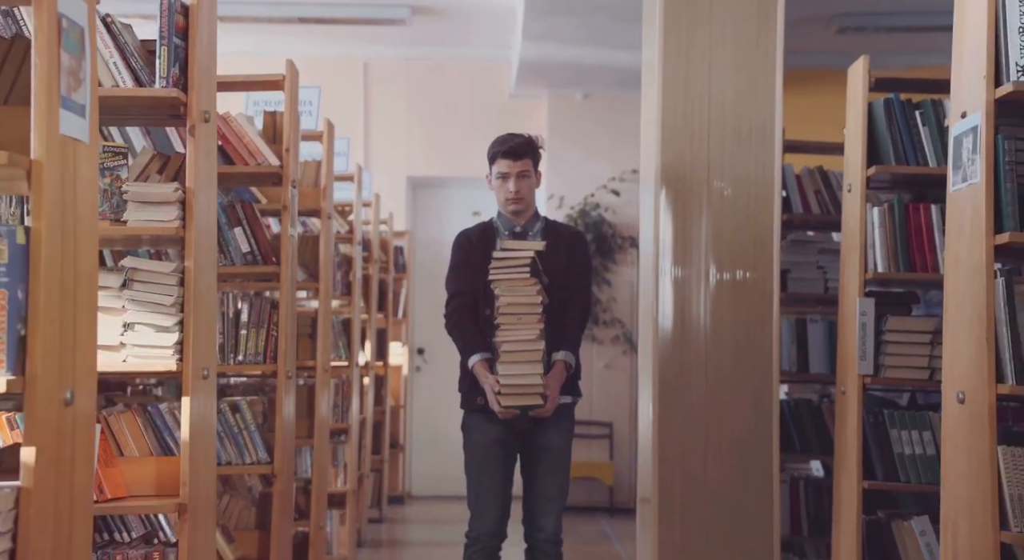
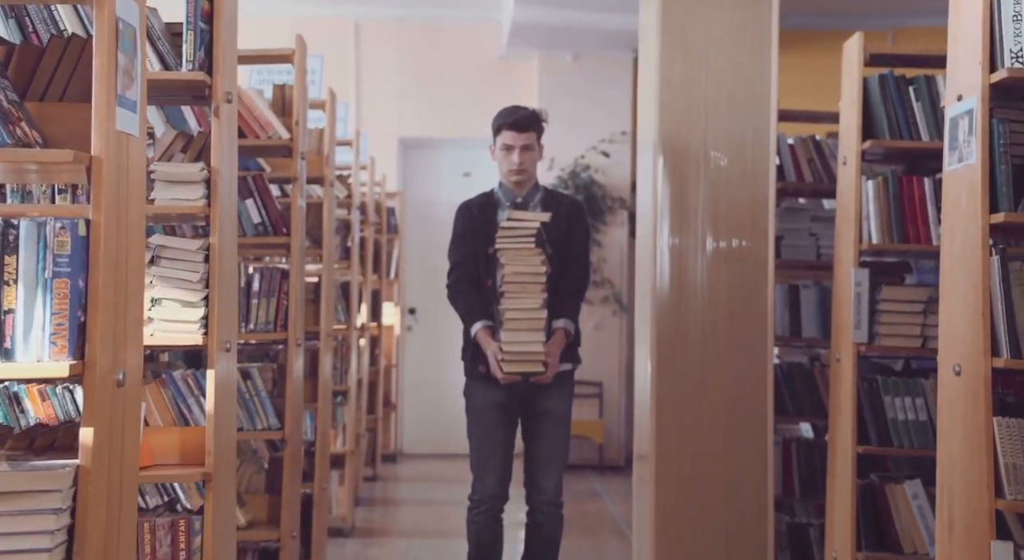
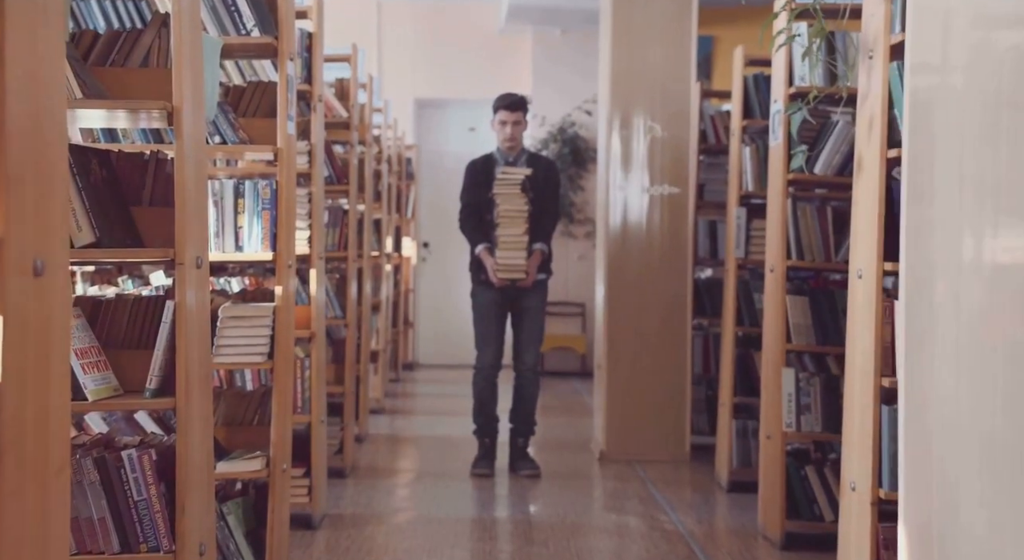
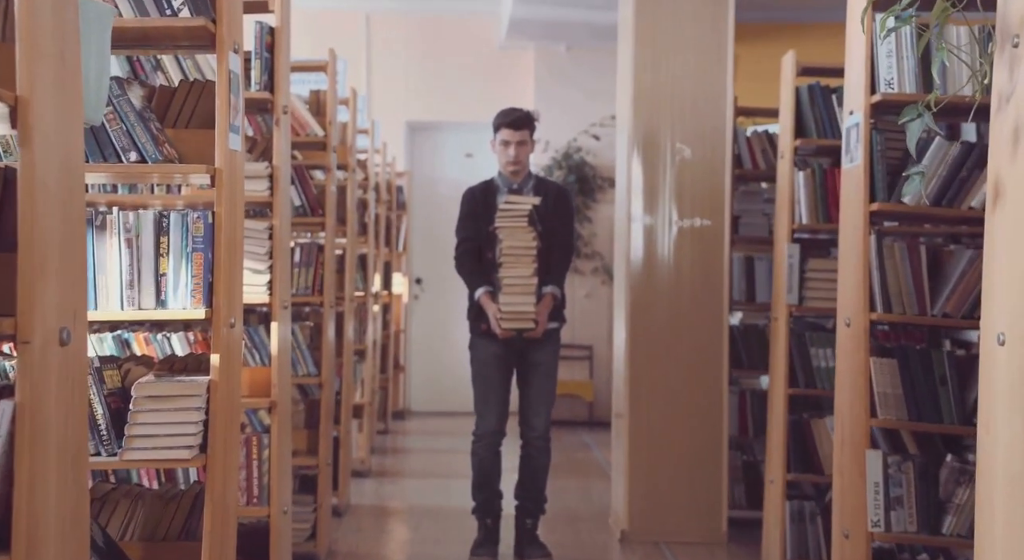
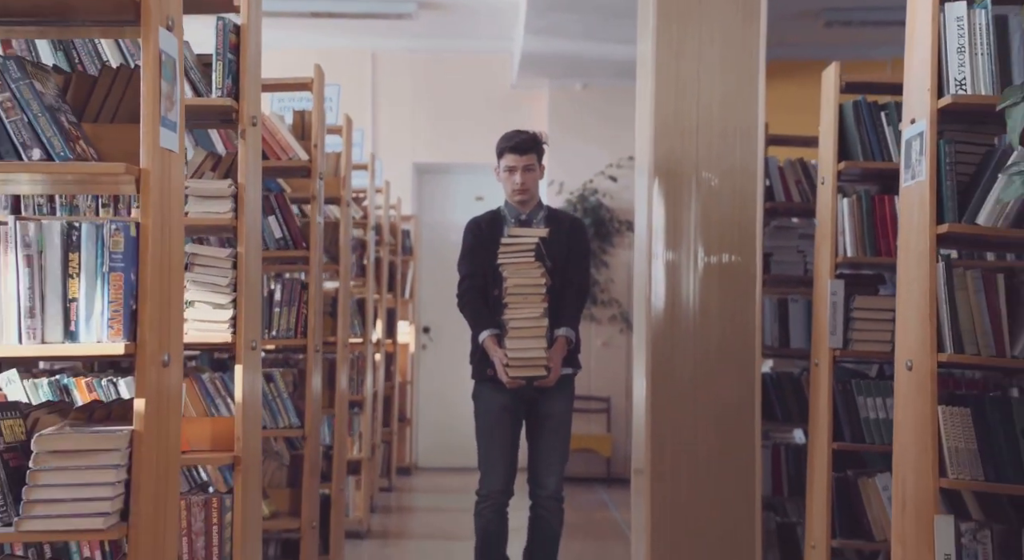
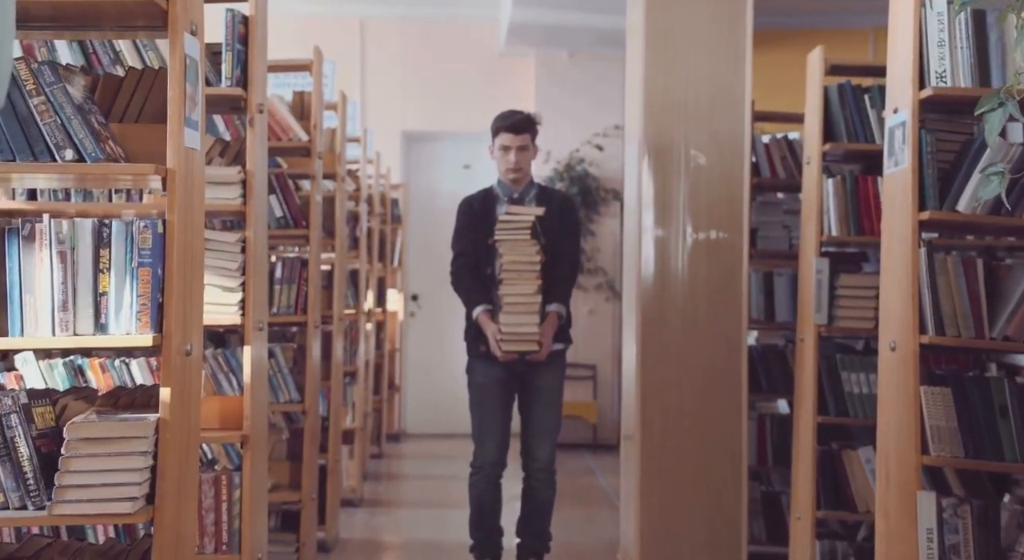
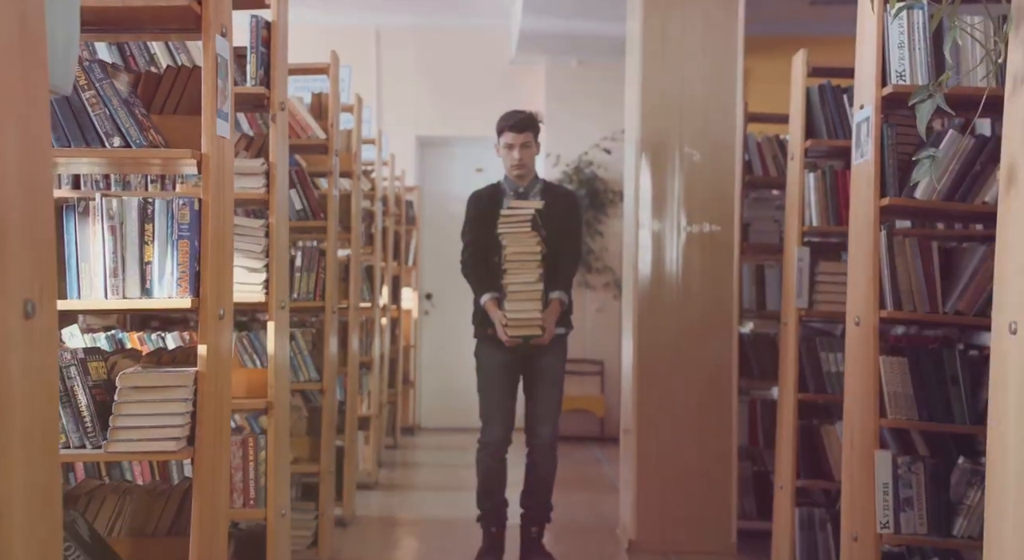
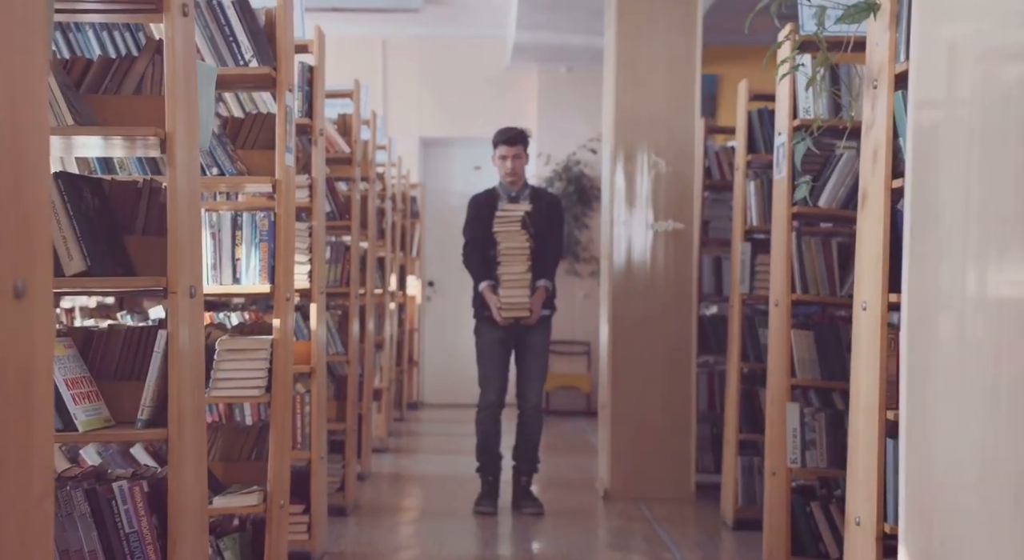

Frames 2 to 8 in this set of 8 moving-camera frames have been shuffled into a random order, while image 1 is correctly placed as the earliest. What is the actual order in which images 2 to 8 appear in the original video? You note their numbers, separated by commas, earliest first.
5, 7, 8, 3, 4, 6, 2
